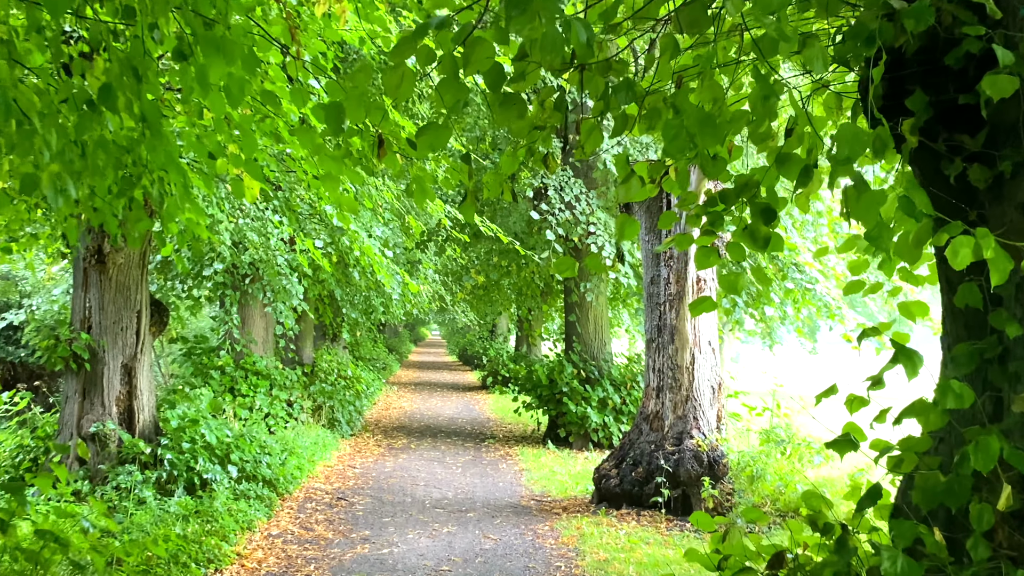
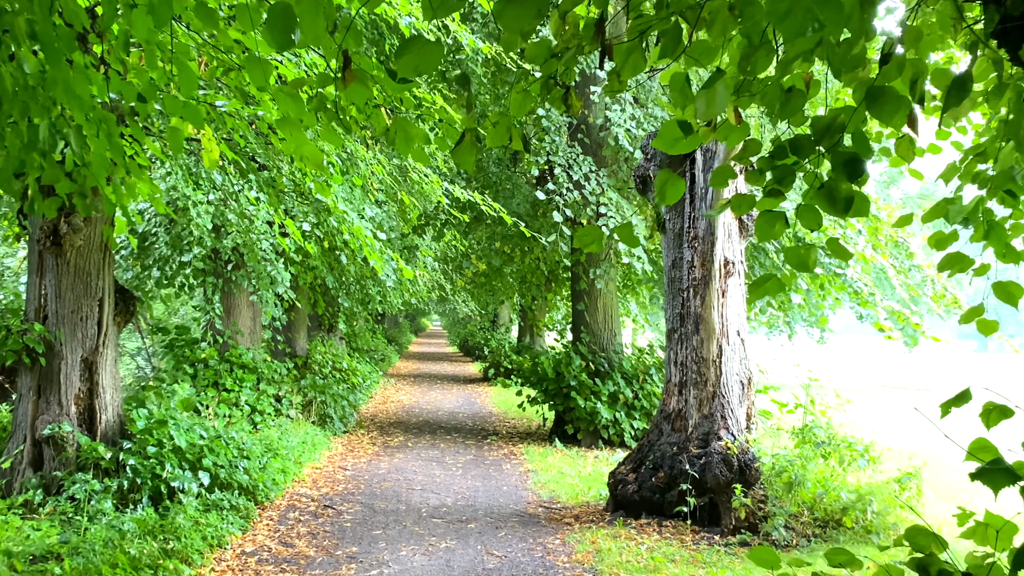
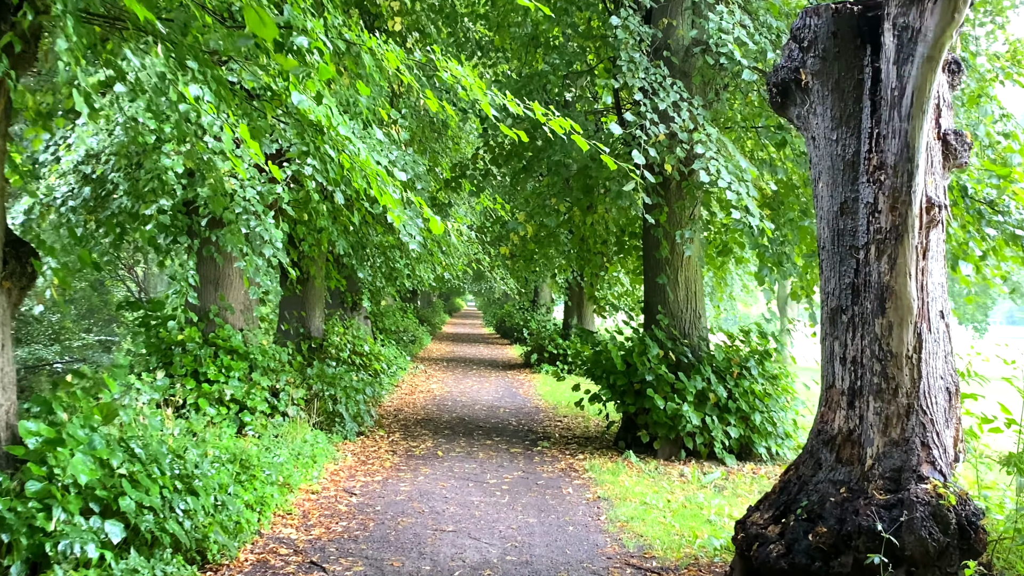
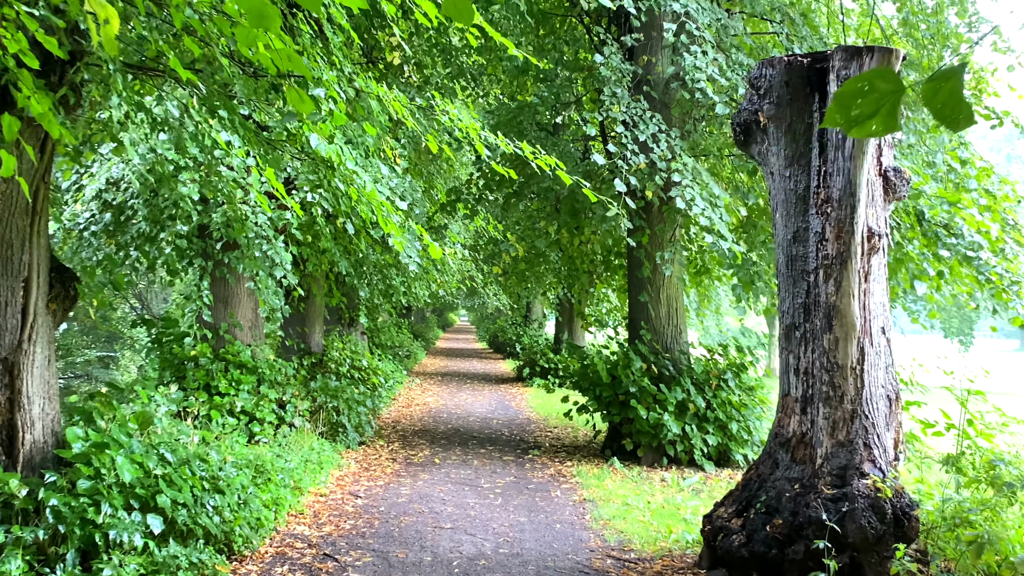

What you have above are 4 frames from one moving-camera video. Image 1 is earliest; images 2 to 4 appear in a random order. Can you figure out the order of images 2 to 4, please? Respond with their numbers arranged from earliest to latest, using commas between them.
2, 4, 3
